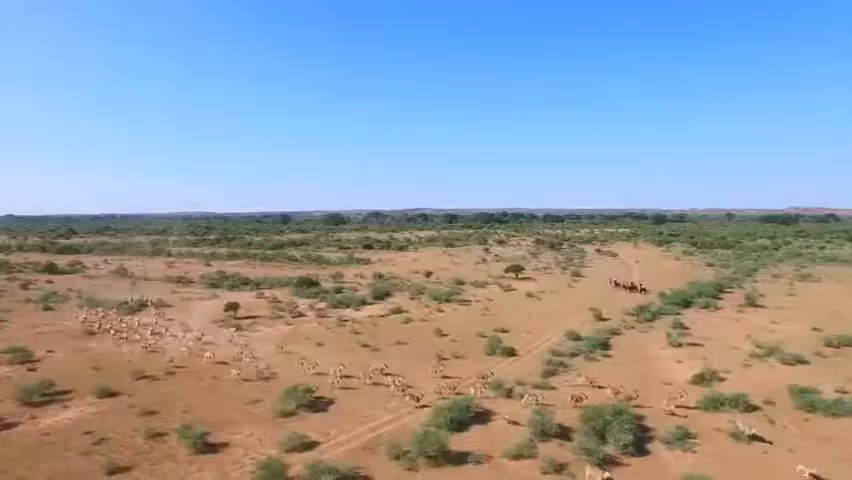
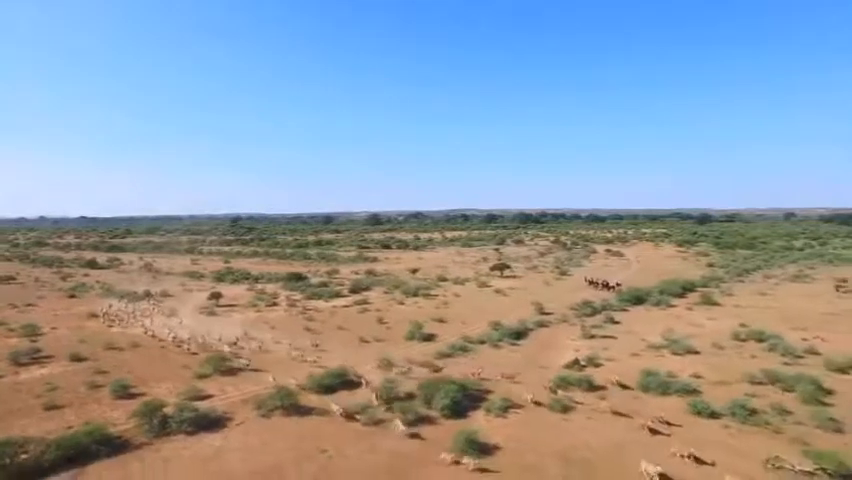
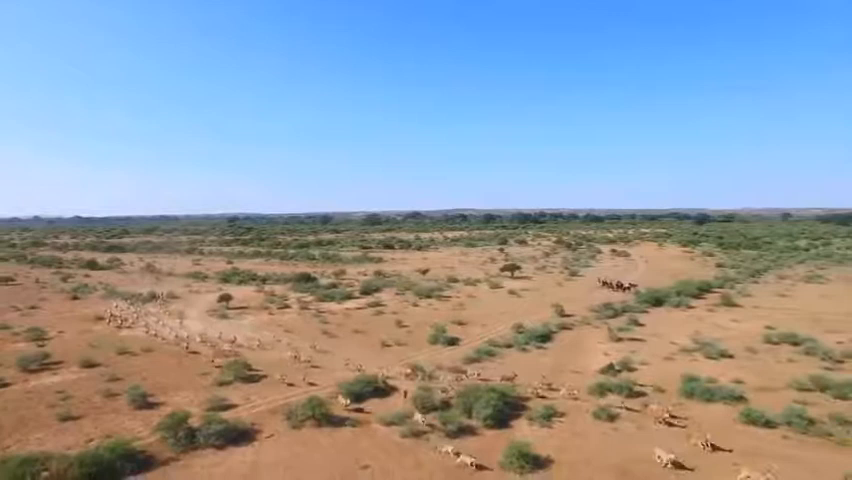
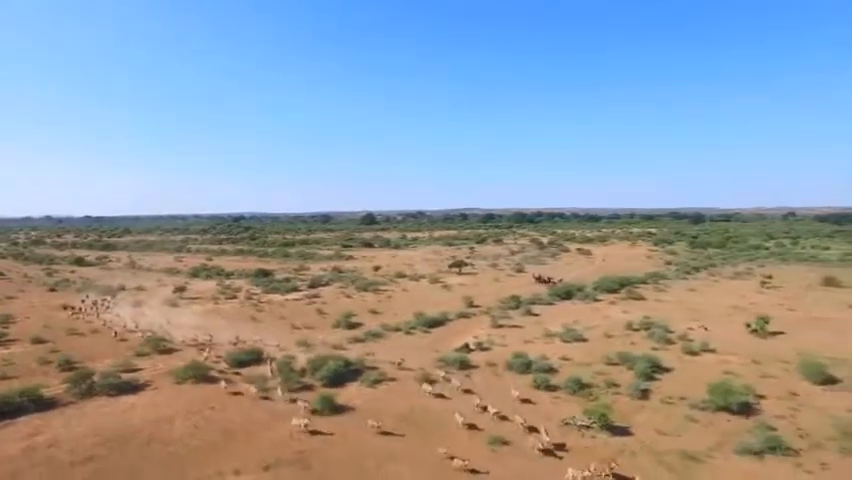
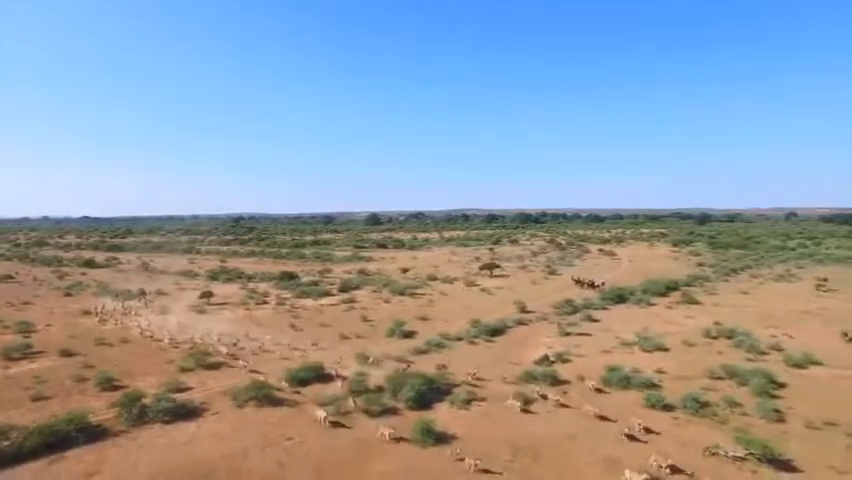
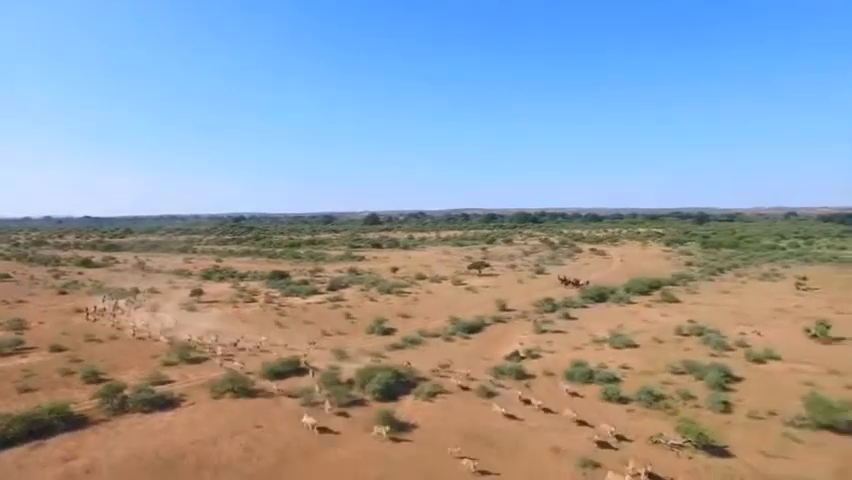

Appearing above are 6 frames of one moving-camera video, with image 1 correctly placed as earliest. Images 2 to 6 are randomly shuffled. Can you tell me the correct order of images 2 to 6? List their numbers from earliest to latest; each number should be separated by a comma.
3, 2, 5, 6, 4
